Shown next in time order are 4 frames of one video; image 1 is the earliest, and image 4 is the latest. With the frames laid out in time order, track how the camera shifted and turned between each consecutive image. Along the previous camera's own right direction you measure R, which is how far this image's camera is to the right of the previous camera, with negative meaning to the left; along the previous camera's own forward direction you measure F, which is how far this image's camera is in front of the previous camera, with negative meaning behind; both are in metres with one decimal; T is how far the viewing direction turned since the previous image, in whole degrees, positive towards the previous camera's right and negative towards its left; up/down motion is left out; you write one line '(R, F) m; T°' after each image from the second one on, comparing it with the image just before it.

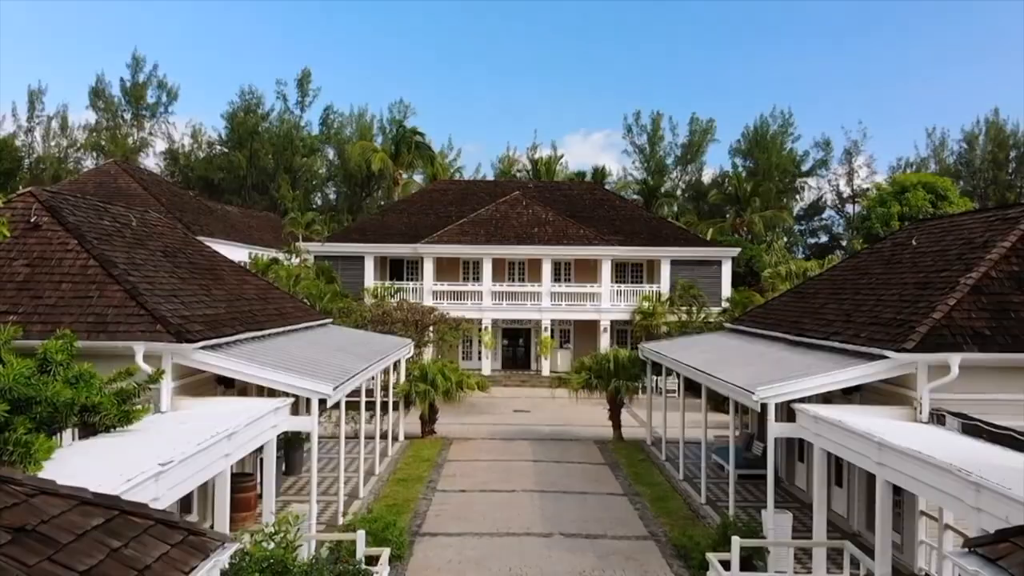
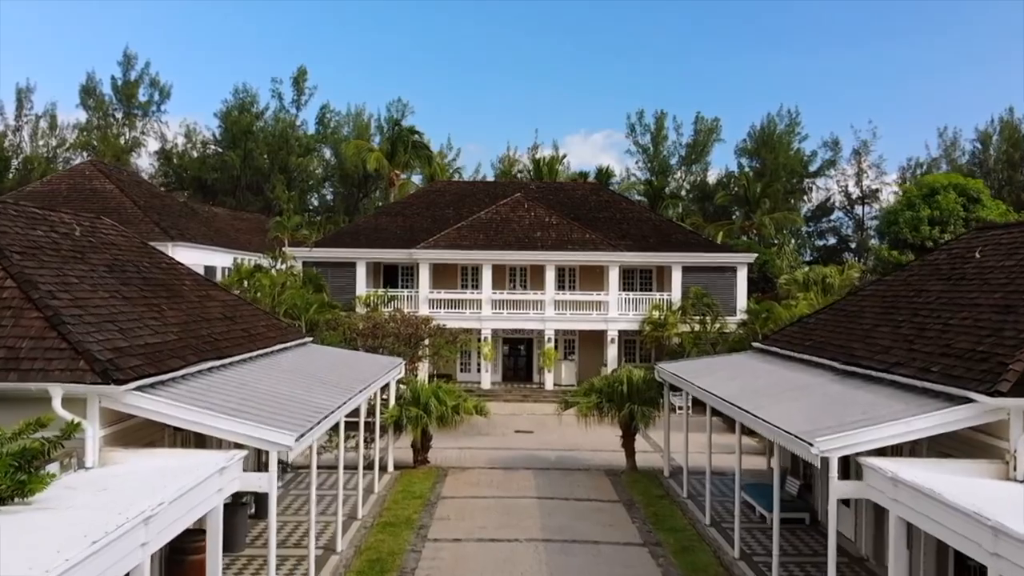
(-0.1, +2.0) m; 0°
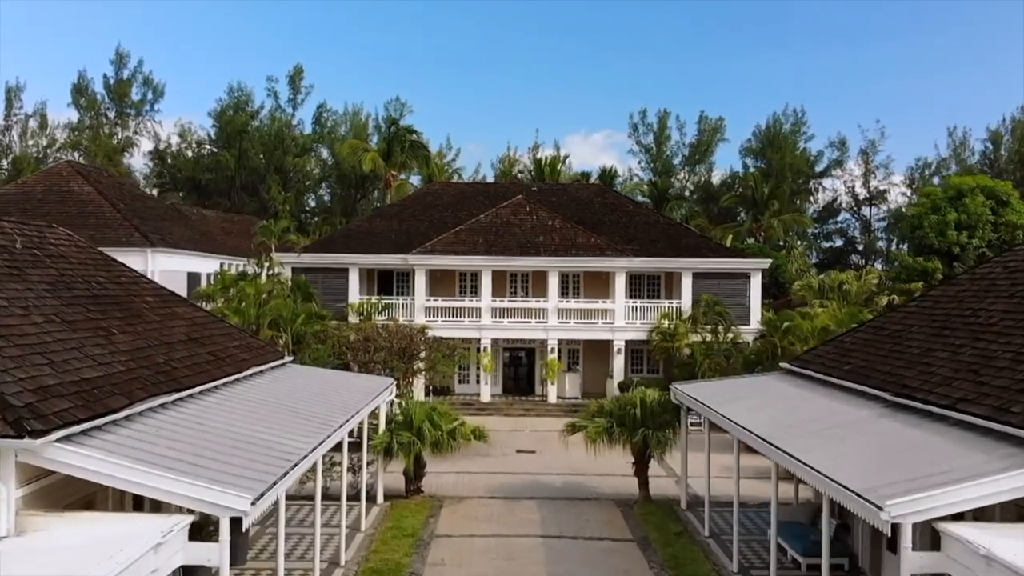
(-0.1, +1.6) m; 0°
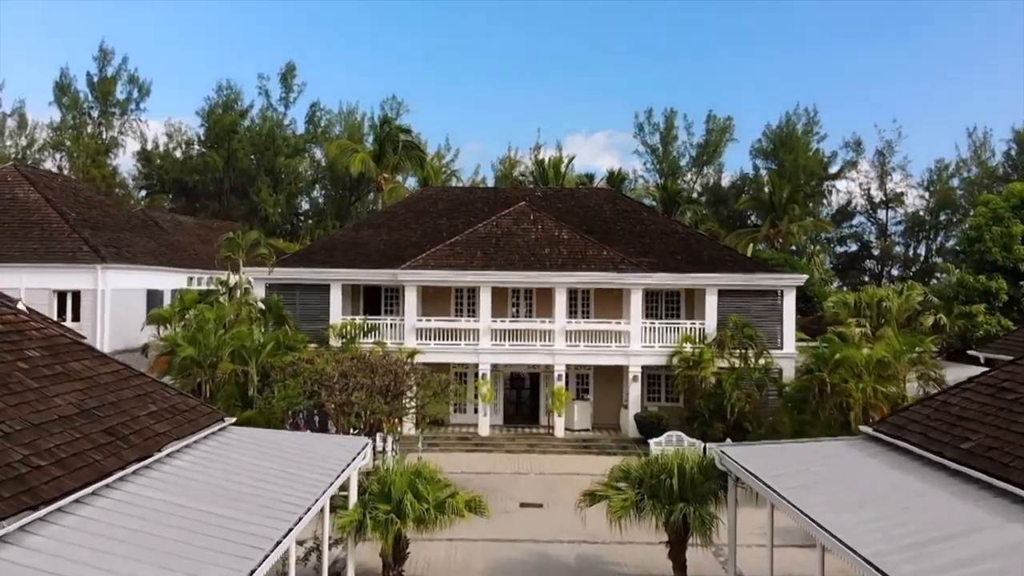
(-0.2, +3.3) m; 0°
